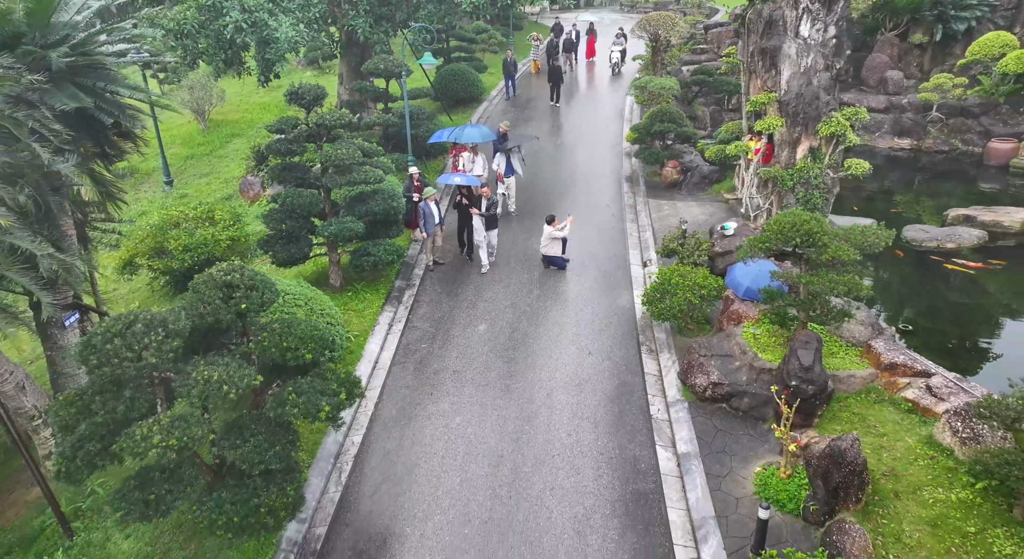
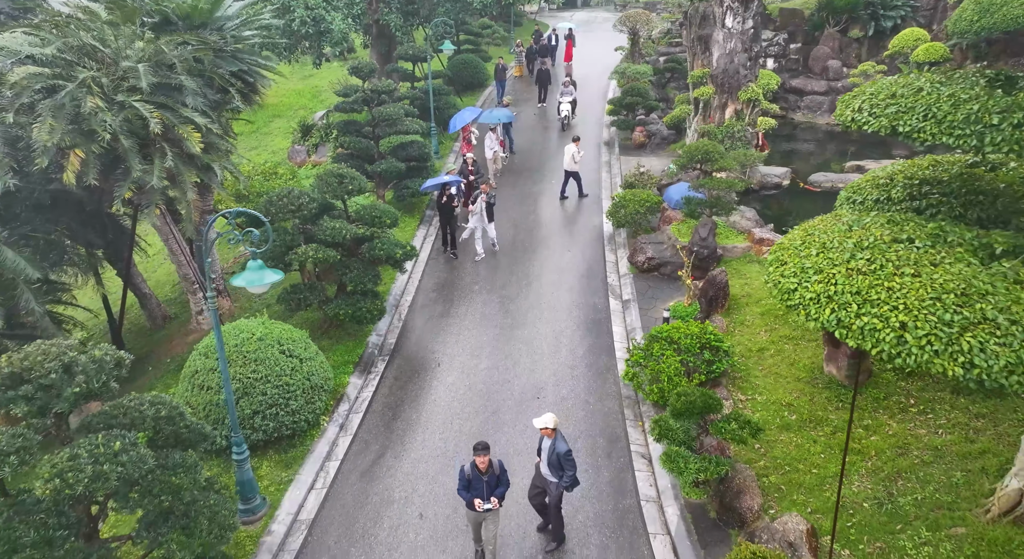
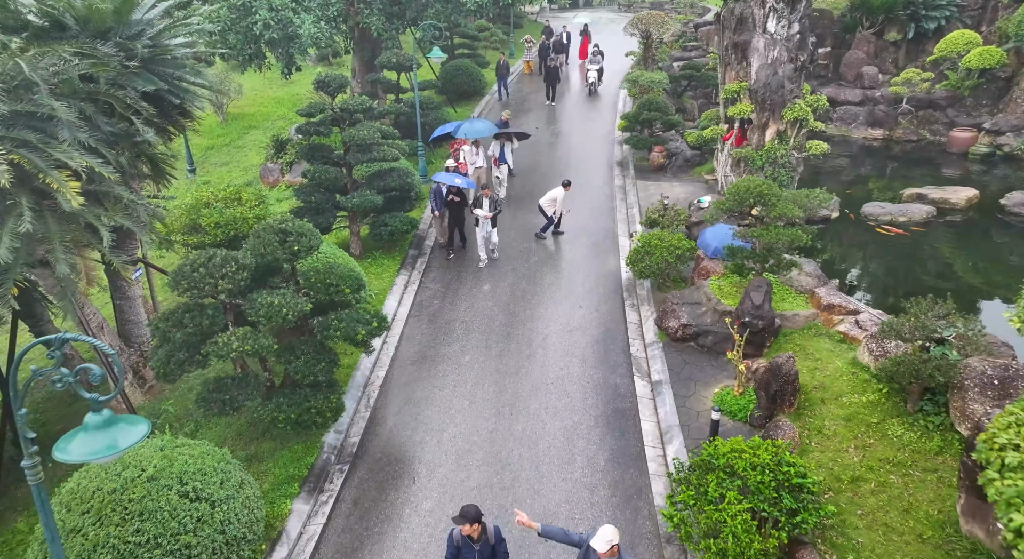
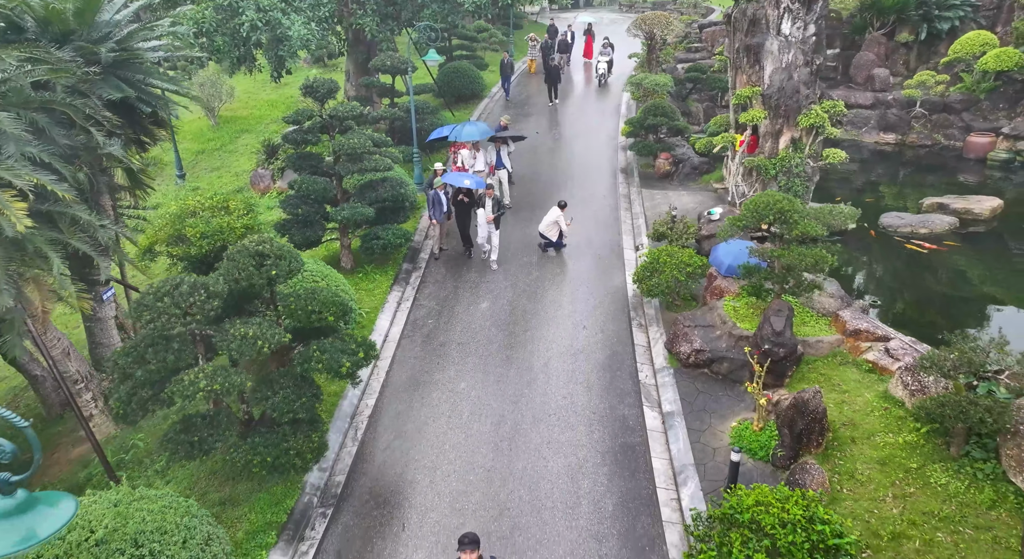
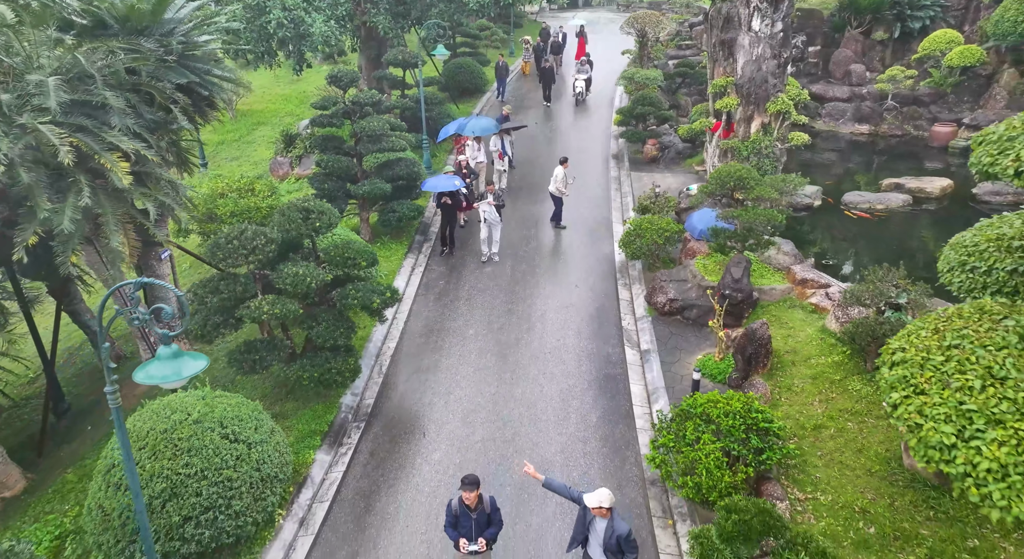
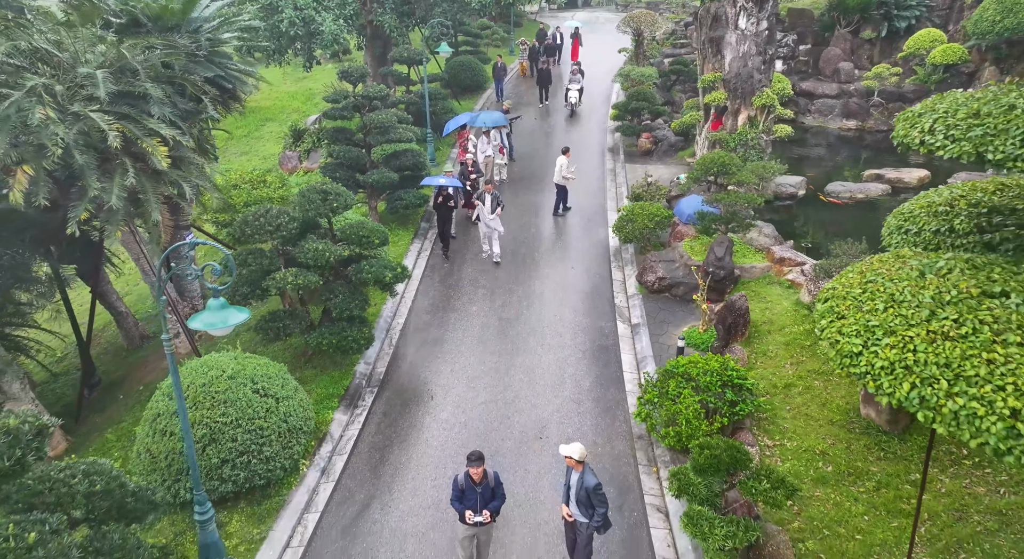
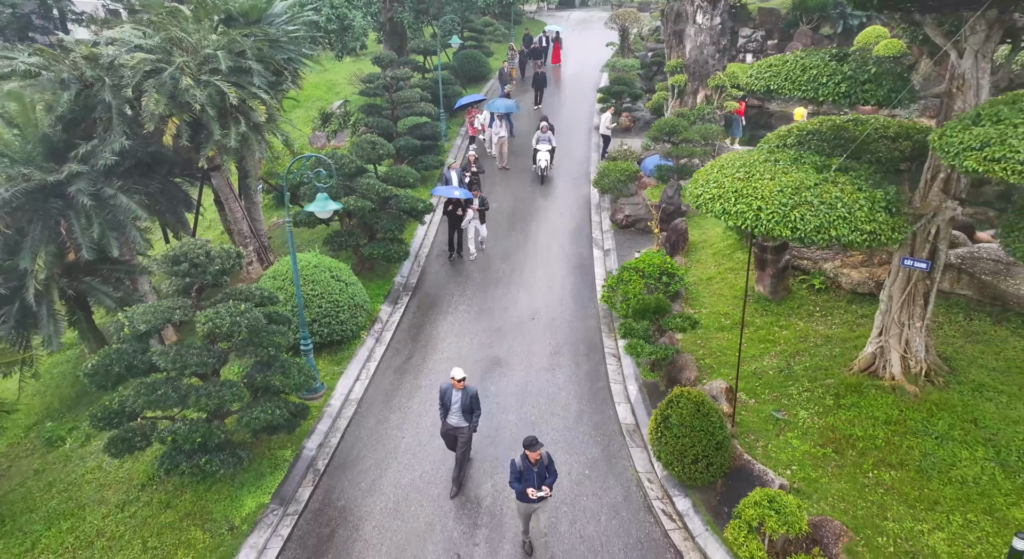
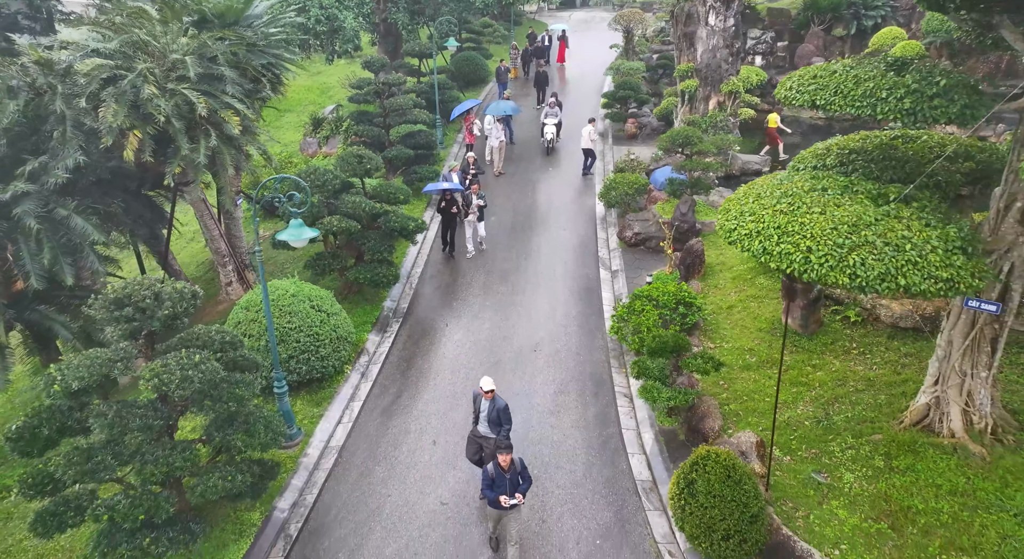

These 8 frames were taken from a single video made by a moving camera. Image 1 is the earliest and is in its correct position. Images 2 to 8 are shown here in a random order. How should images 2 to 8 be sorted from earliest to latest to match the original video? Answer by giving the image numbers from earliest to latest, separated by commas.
4, 3, 5, 6, 2, 8, 7
